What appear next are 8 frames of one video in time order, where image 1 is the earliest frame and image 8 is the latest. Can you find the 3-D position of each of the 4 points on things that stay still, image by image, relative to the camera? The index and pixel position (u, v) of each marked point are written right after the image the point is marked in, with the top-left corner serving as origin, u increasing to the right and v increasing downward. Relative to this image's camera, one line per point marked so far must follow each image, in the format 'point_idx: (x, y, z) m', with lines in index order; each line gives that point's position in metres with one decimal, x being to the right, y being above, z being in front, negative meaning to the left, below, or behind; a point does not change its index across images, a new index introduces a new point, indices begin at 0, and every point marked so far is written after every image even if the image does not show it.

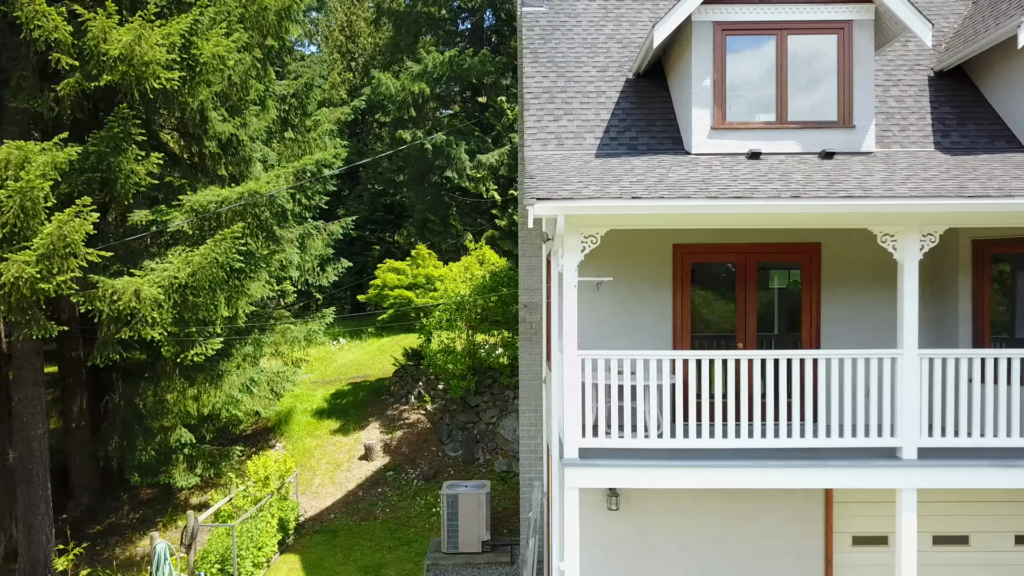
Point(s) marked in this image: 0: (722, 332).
0: (+2.0, -0.4, +9.6) m
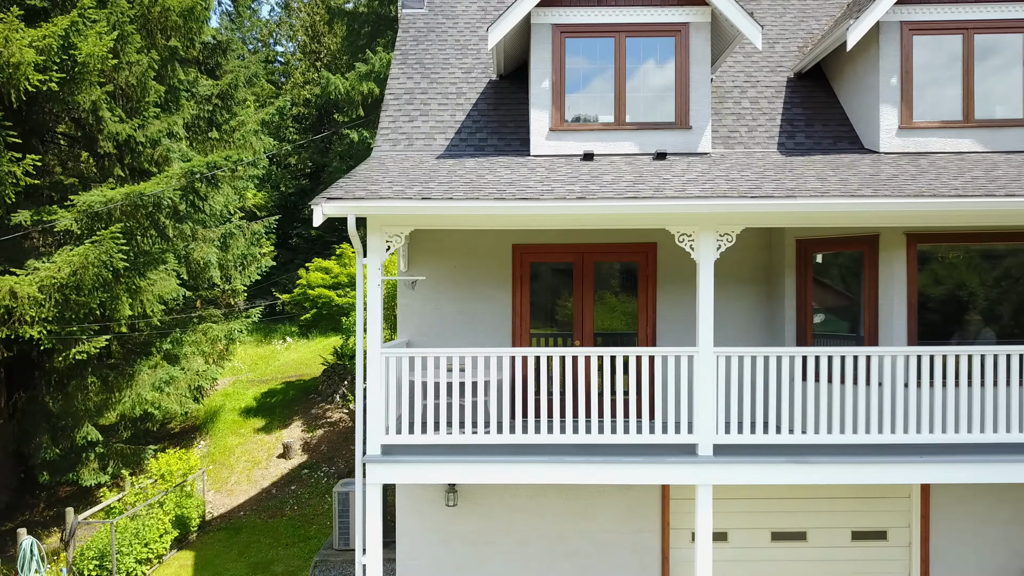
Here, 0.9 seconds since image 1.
0: (+0.5, -0.4, +9.7) m
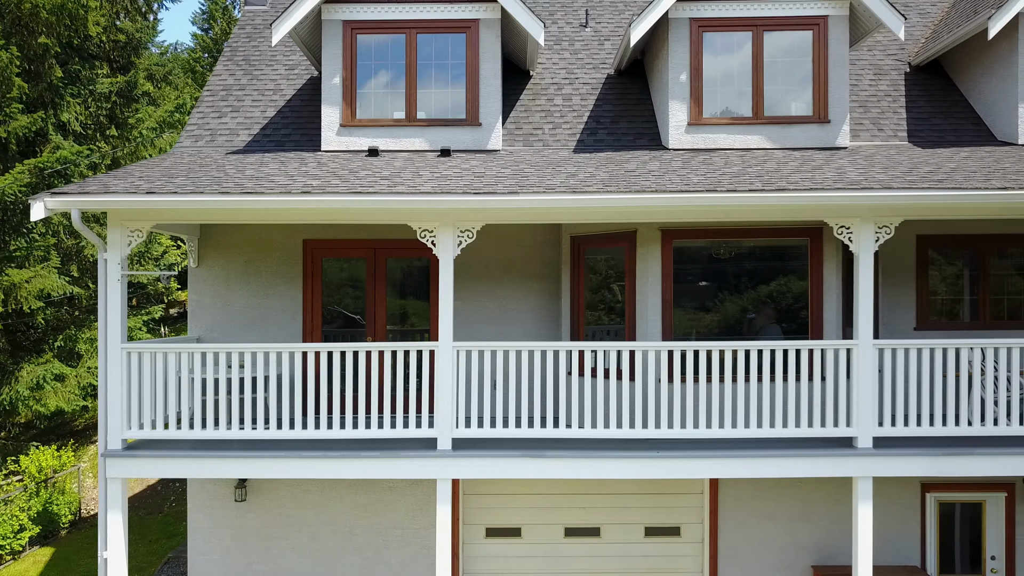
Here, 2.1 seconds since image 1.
0: (-1.6, -0.4, +9.7) m
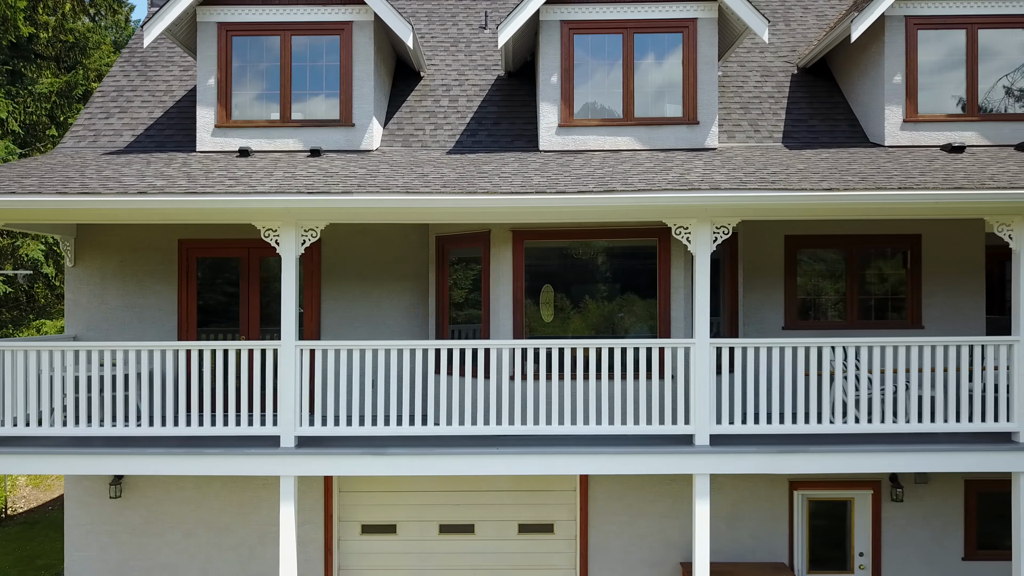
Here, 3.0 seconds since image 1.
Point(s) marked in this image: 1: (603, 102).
0: (-2.8, -0.4, +9.8) m
1: (+0.9, +1.8, +9.8) m
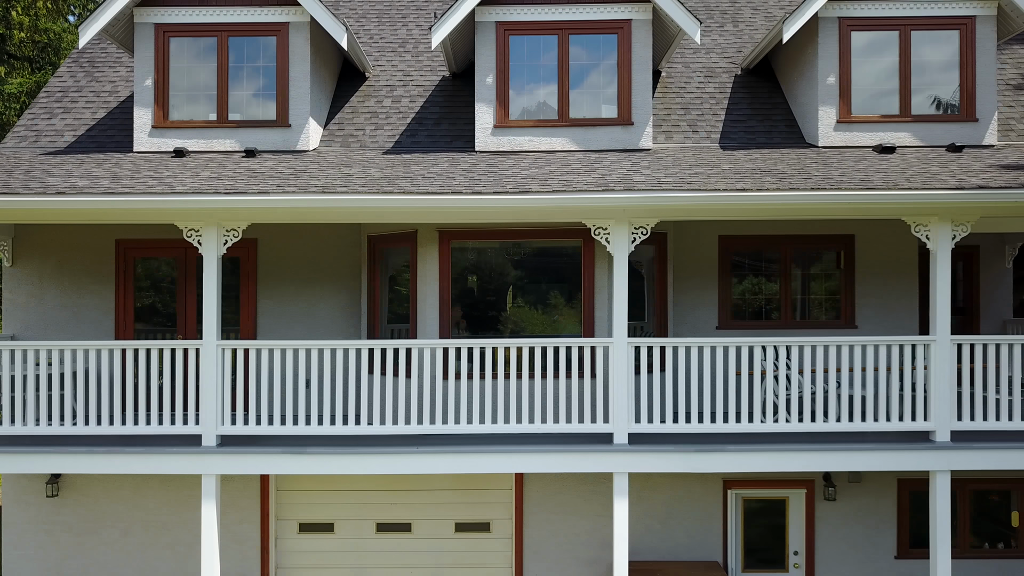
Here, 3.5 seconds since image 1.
0: (-3.4, -0.4, +9.8) m
1: (+0.3, +1.8, +9.9) m
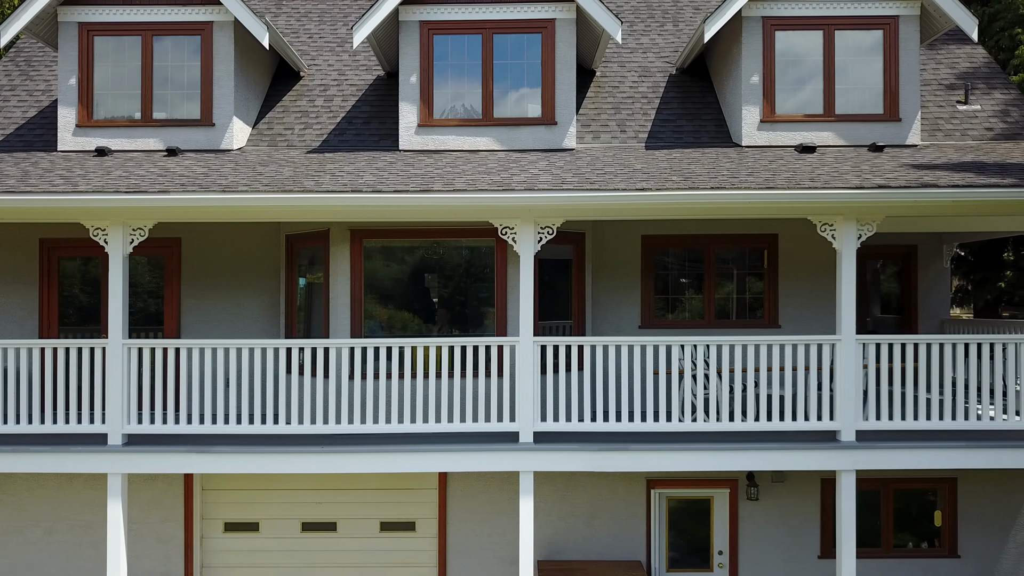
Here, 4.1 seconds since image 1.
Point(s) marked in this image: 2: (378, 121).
0: (-4.2, -0.4, +9.8) m
1: (-0.5, +1.8, +9.9) m
2: (-1.4, +1.8, +10.6) m
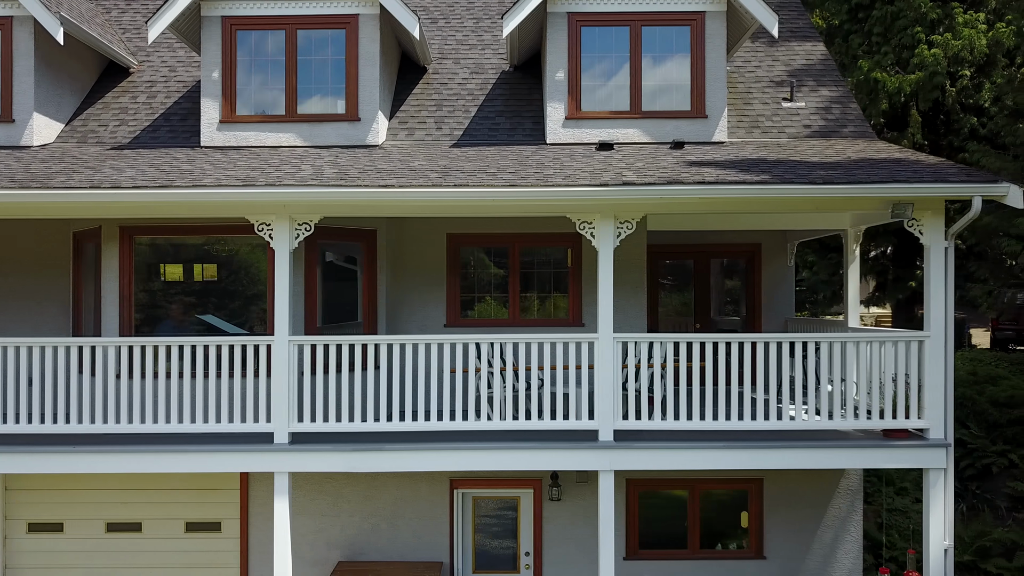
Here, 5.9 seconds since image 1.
0: (-6.1, -0.3, +9.7) m
1: (-2.4, +1.9, +9.8) m
2: (-3.3, +1.8, +10.5) m
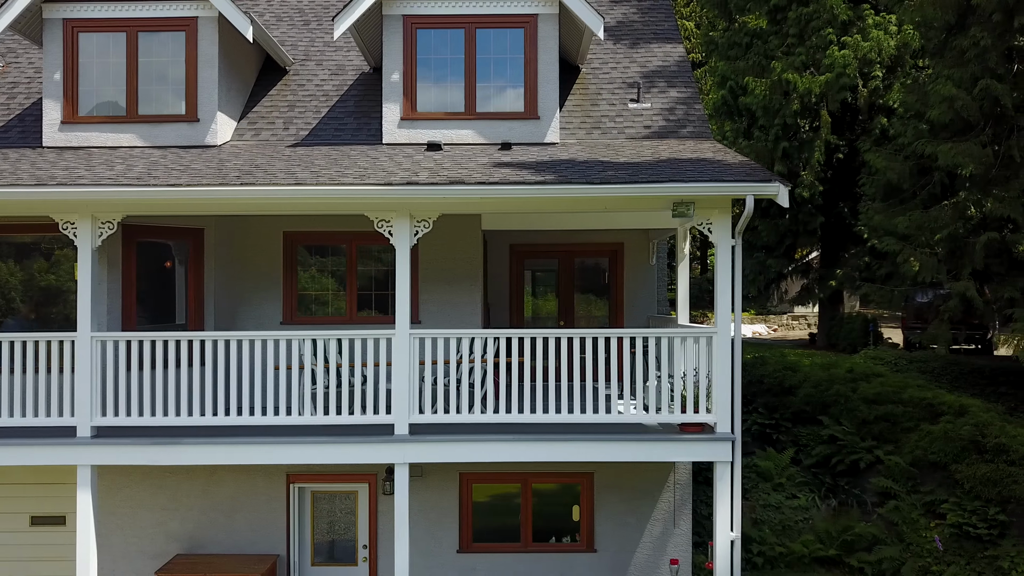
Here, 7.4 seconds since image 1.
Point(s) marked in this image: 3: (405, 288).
0: (-7.7, -0.3, +9.9) m
1: (-4.0, +1.9, +9.9) m
2: (-5.0, +1.8, +10.7) m
3: (-0.9, 0.0, +7.9) m
